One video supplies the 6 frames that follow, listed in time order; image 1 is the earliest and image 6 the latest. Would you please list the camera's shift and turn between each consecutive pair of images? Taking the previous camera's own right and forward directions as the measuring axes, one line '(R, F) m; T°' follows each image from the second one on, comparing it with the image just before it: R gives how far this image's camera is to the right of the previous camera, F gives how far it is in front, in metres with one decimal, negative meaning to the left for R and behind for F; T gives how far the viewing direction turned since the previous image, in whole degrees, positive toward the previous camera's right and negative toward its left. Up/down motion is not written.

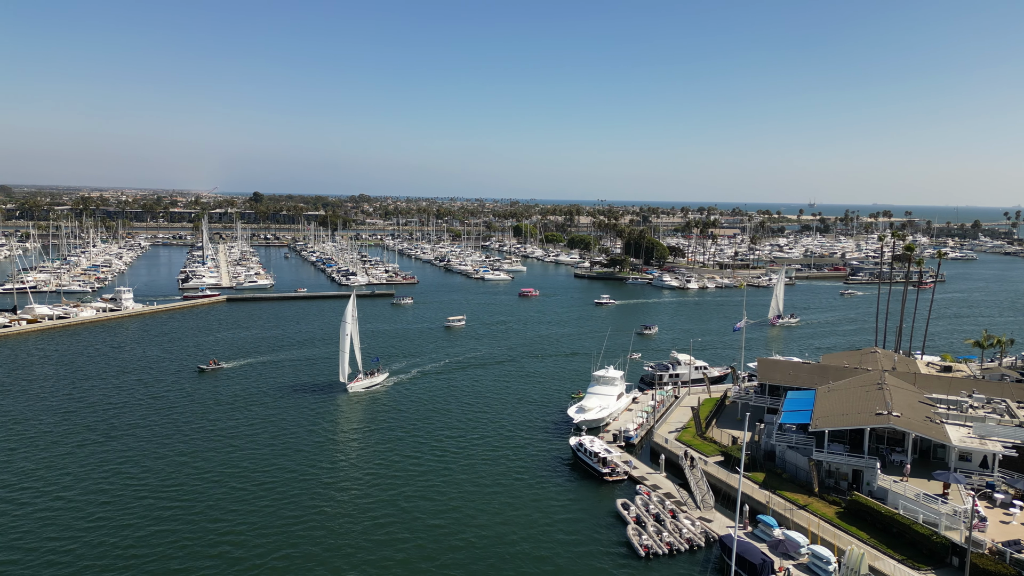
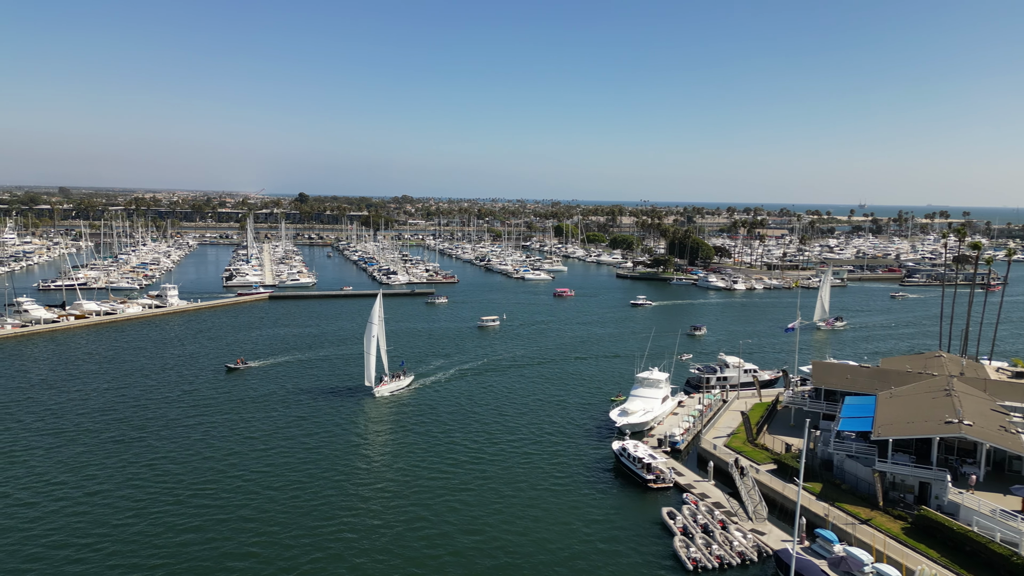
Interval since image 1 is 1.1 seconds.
(0.0, +1.5) m; -3°
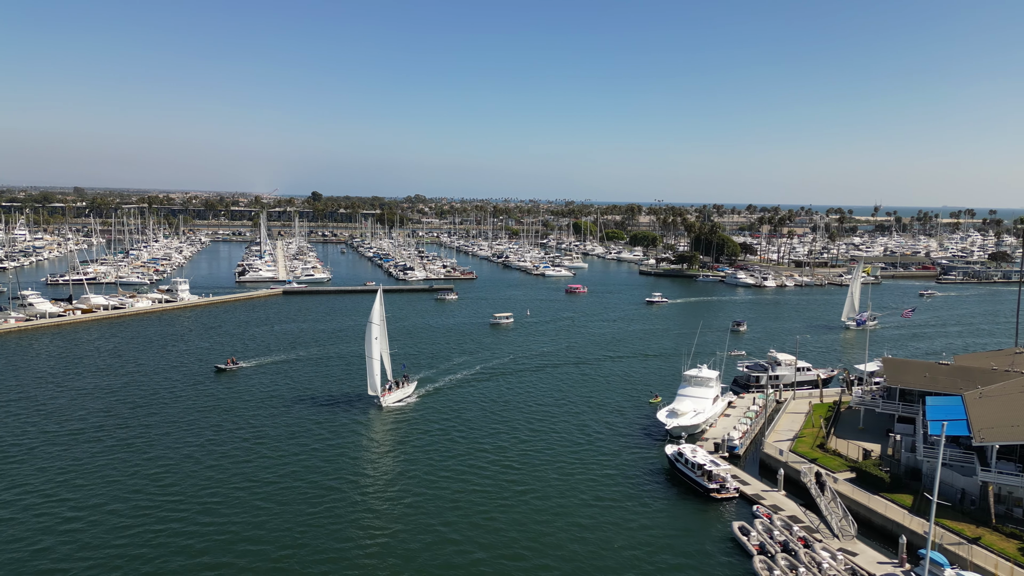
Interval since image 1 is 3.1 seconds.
(-1.5, +3.9) m; -1°
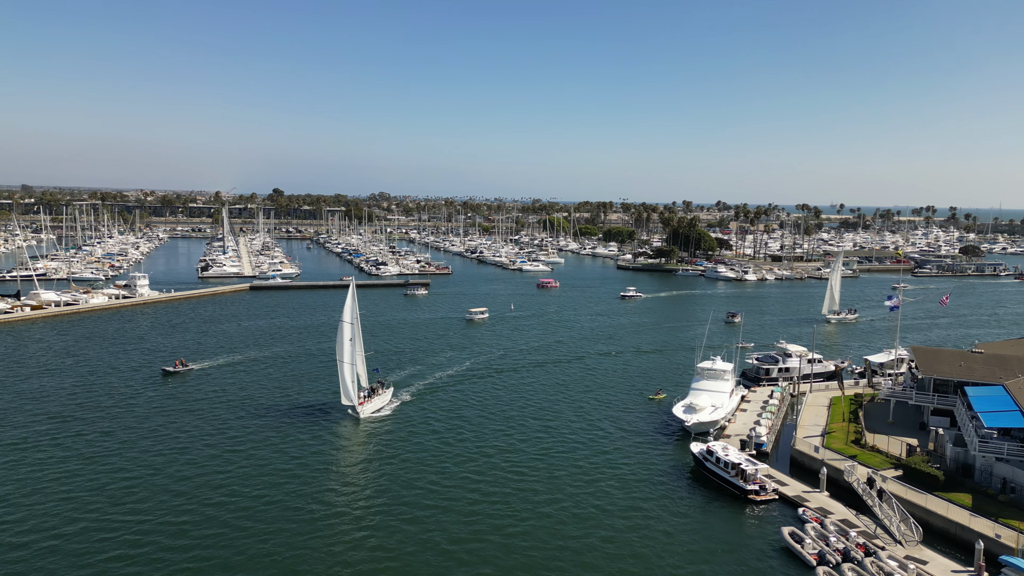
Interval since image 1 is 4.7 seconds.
(-2.1, +3.5) m; +3°
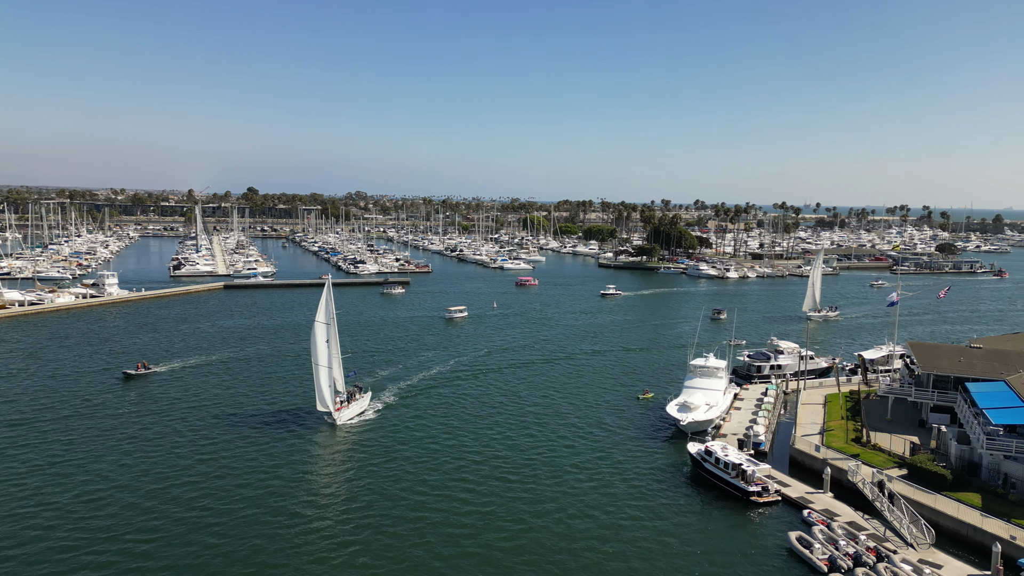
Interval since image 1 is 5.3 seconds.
(-0.5, +1.5) m; +2°
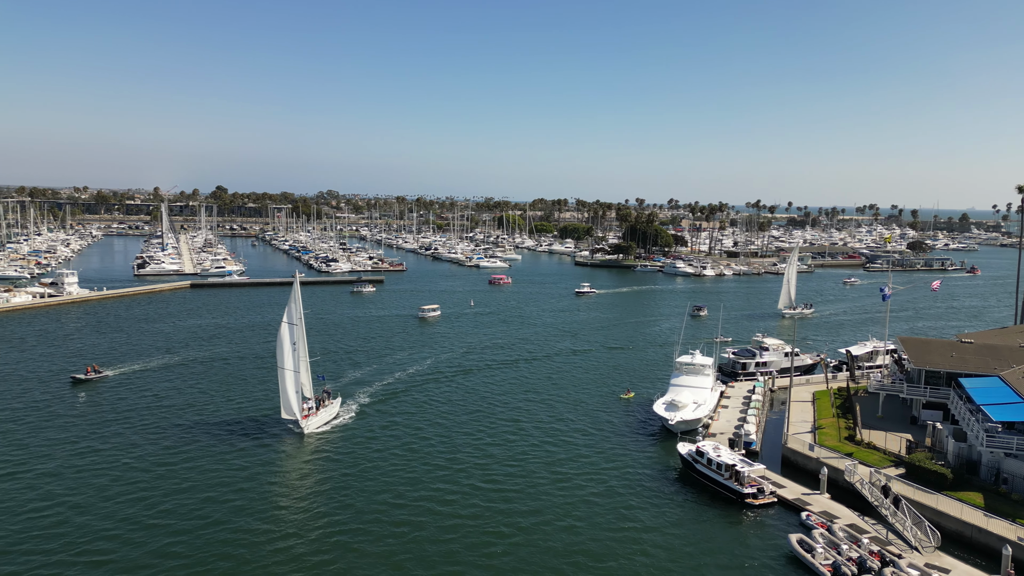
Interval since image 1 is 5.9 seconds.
(-0.4, +1.6) m; +2°
